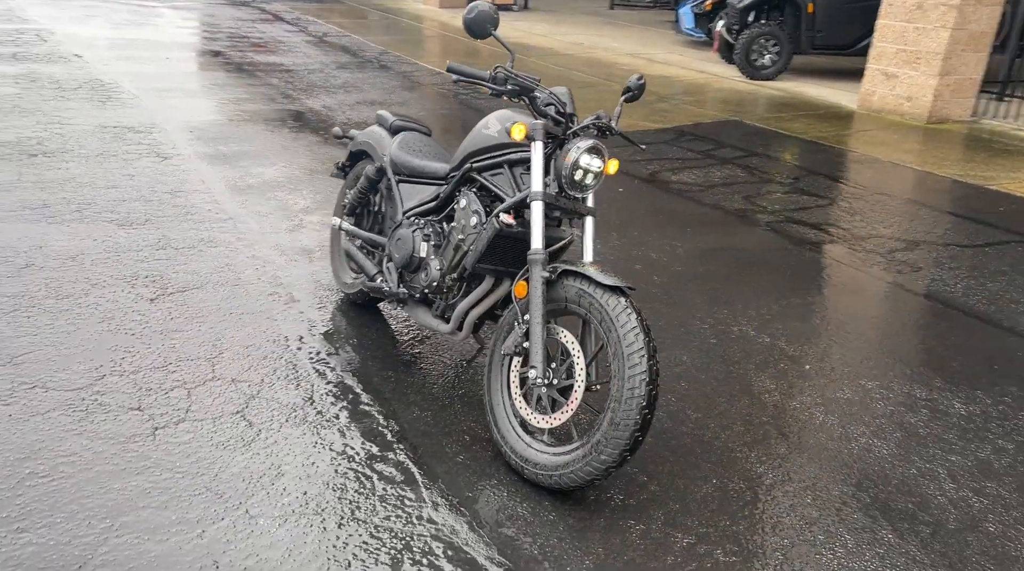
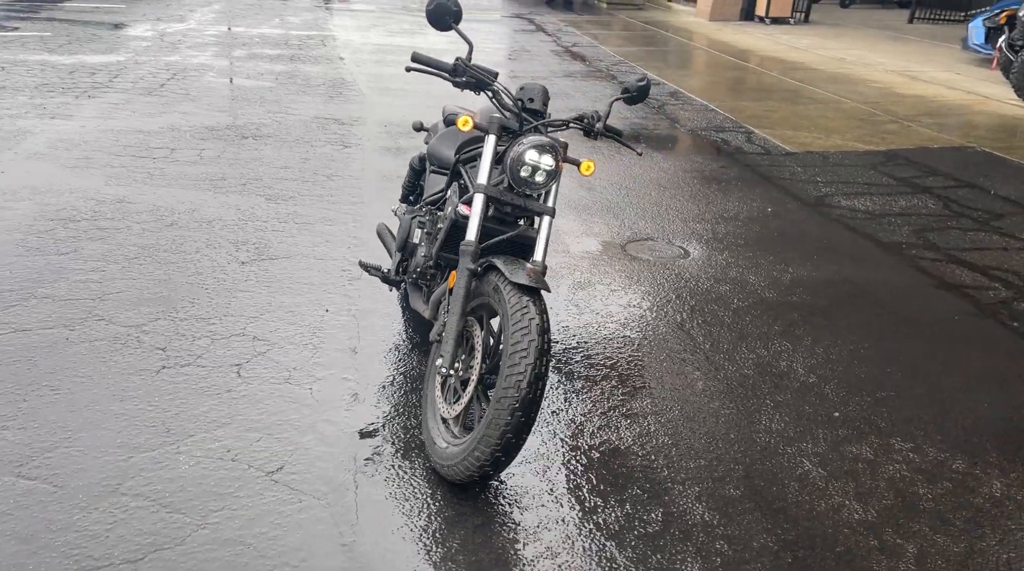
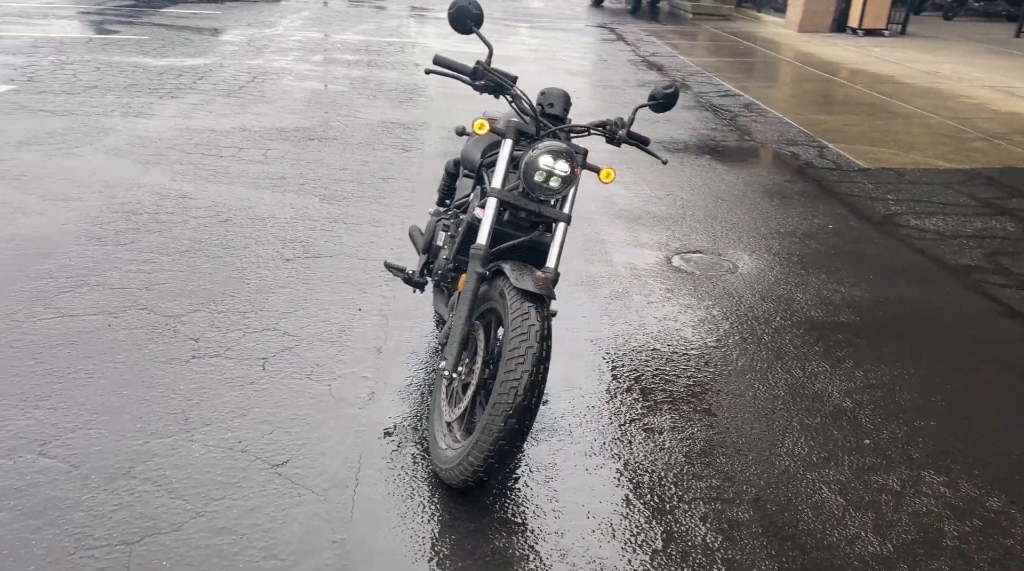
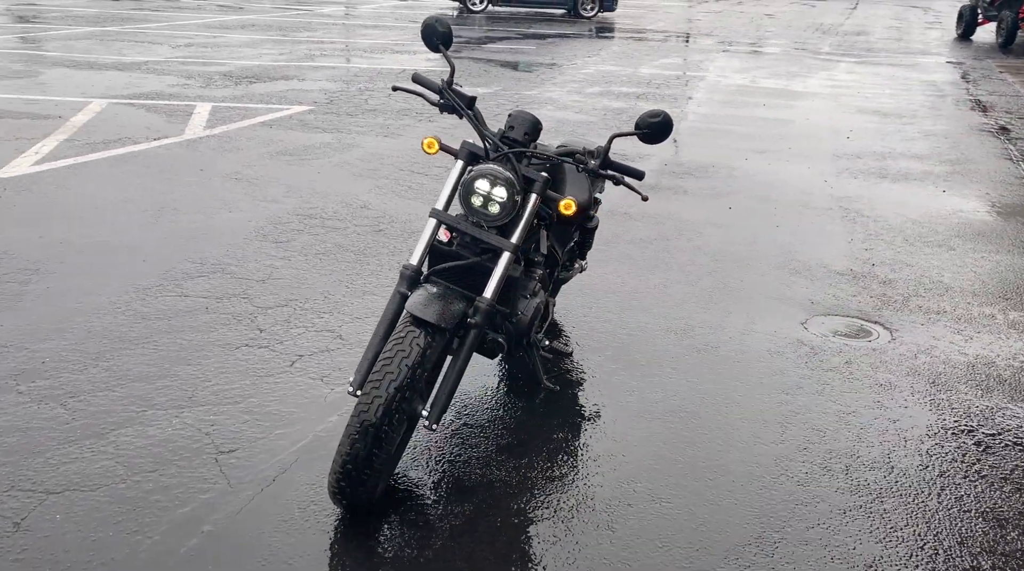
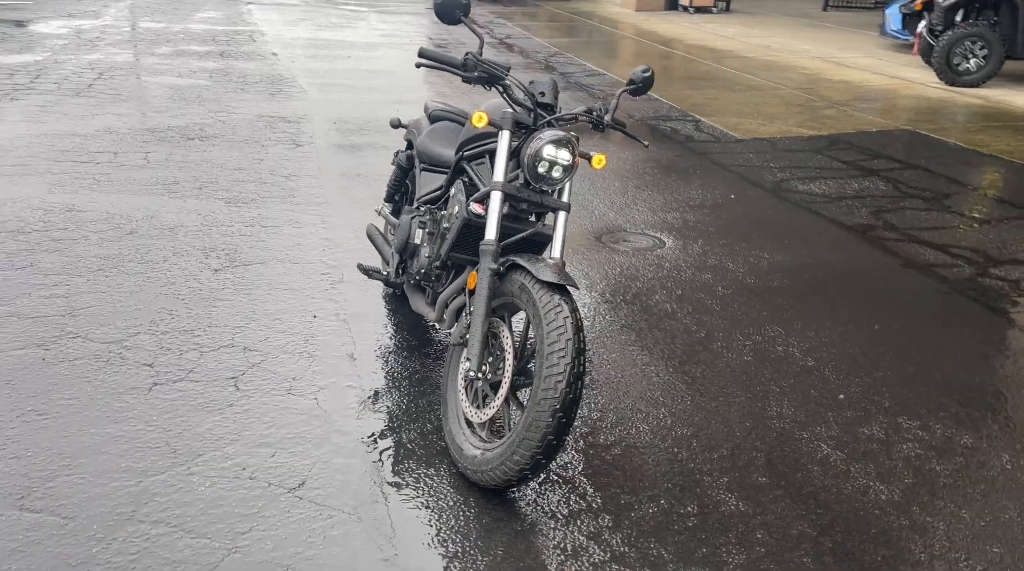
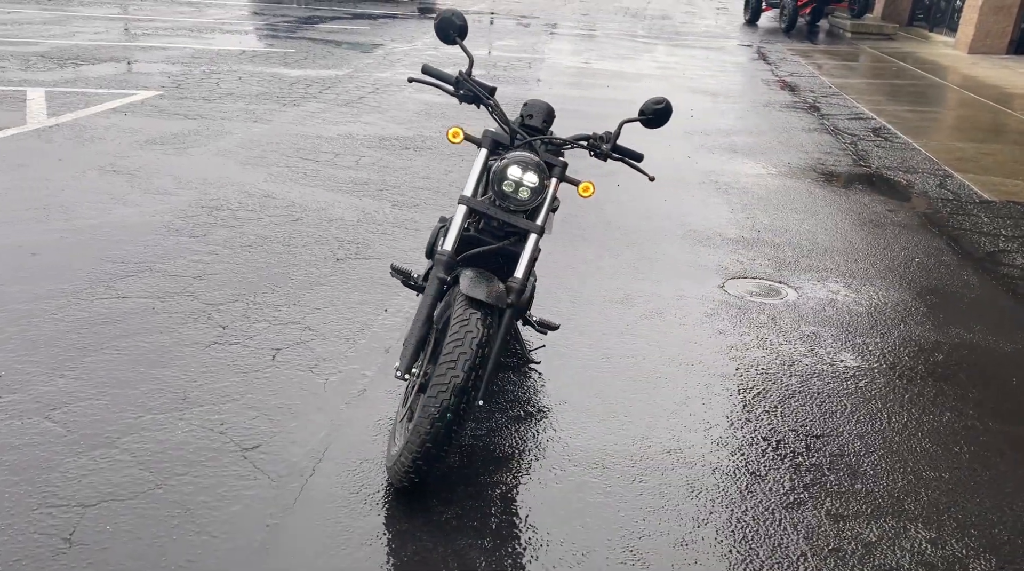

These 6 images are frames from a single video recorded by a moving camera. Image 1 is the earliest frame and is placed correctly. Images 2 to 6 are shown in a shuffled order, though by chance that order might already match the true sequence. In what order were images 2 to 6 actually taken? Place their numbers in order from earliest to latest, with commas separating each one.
5, 2, 3, 6, 4
